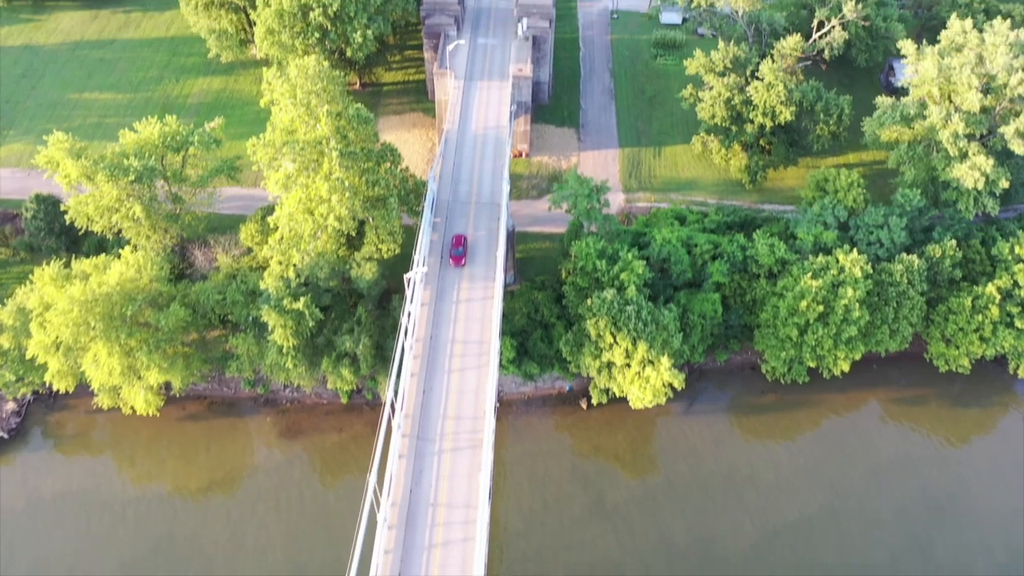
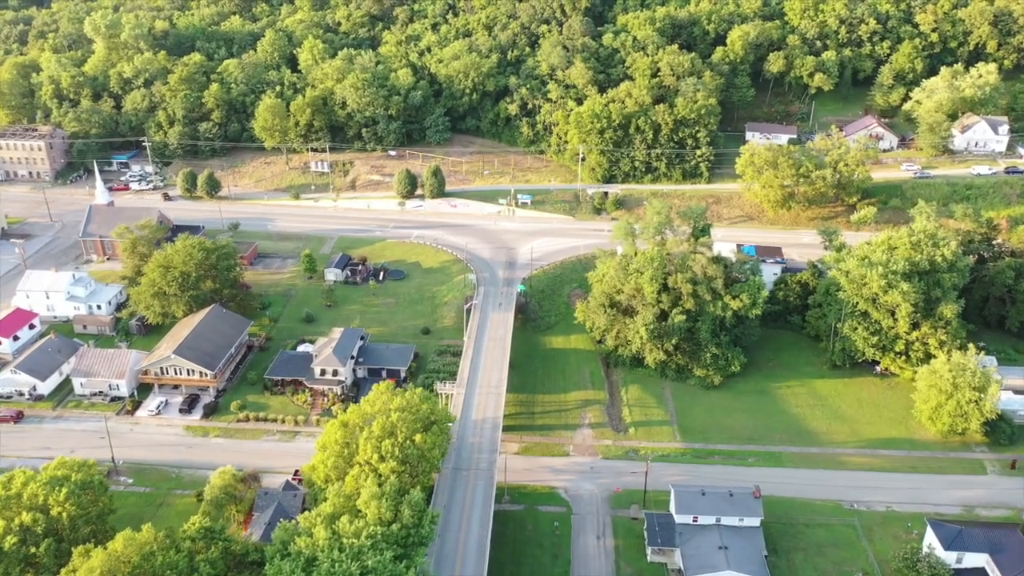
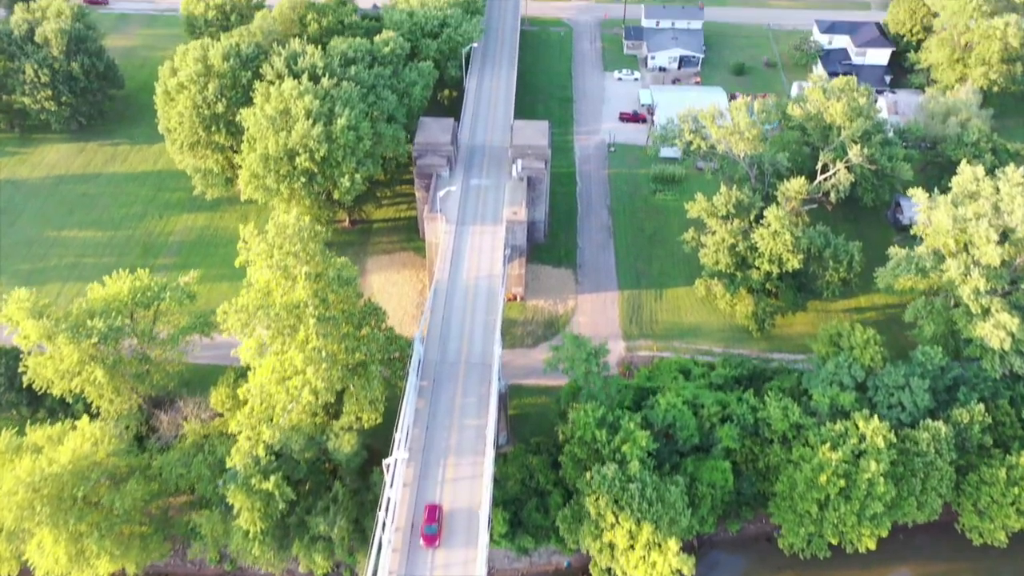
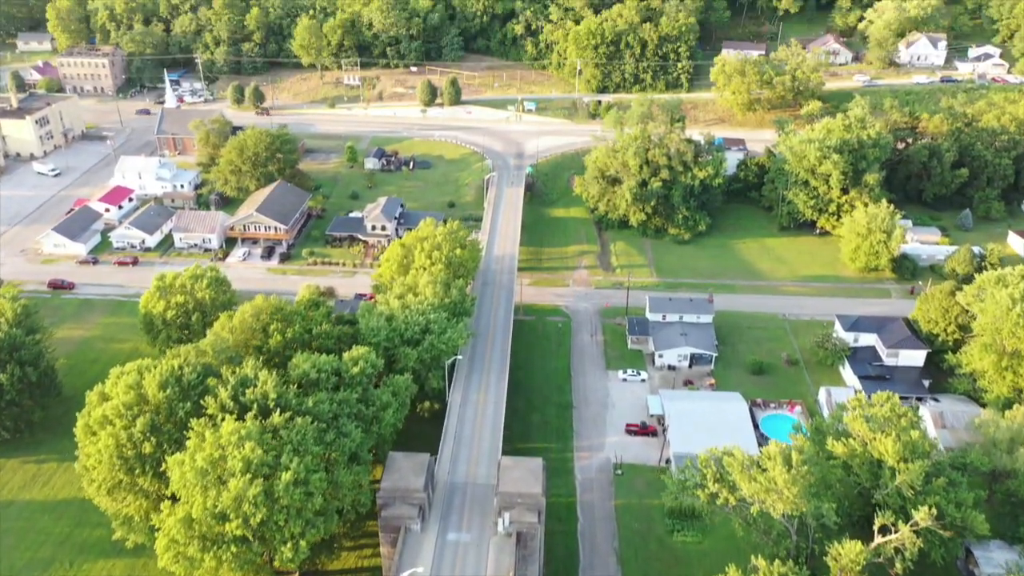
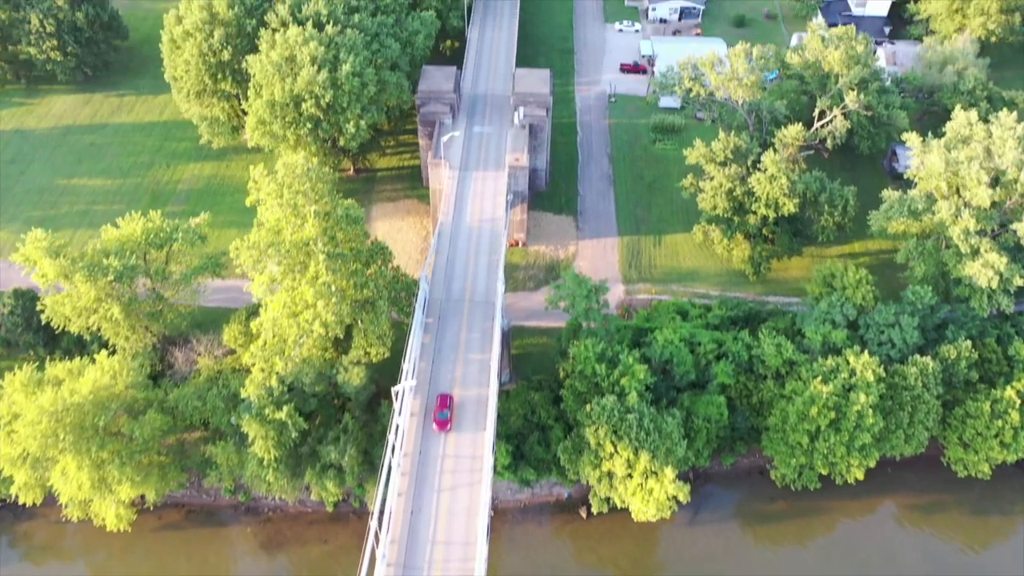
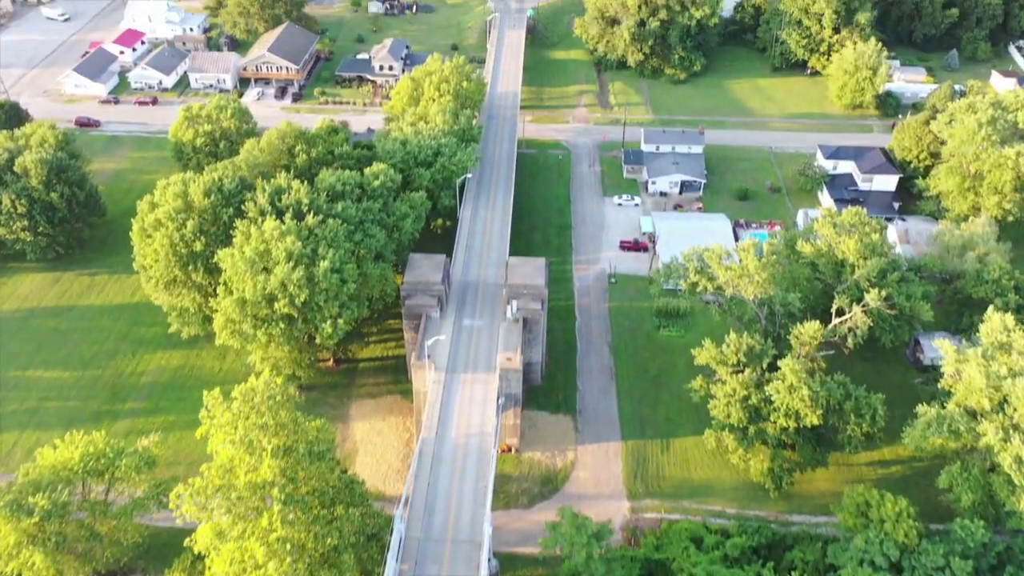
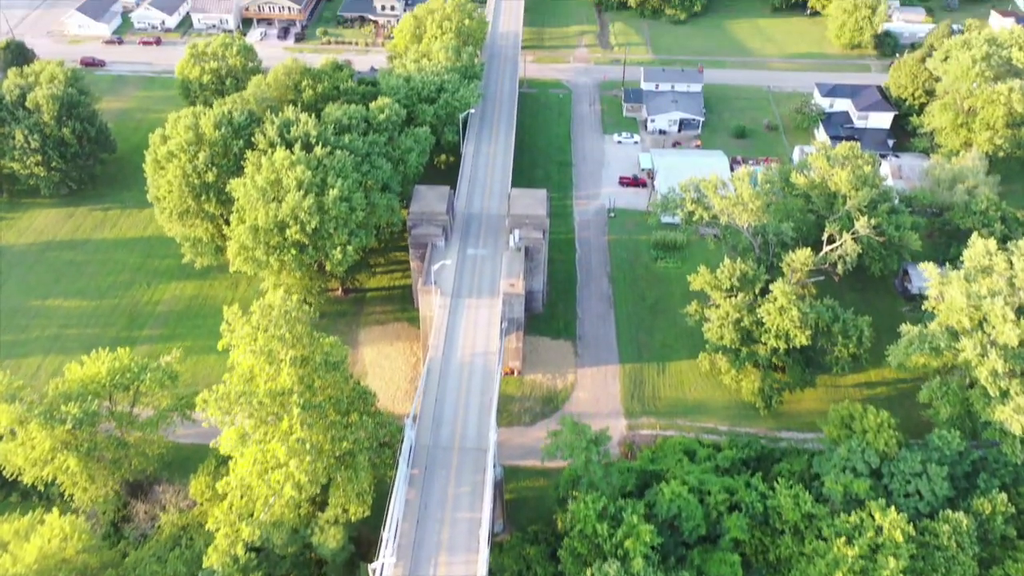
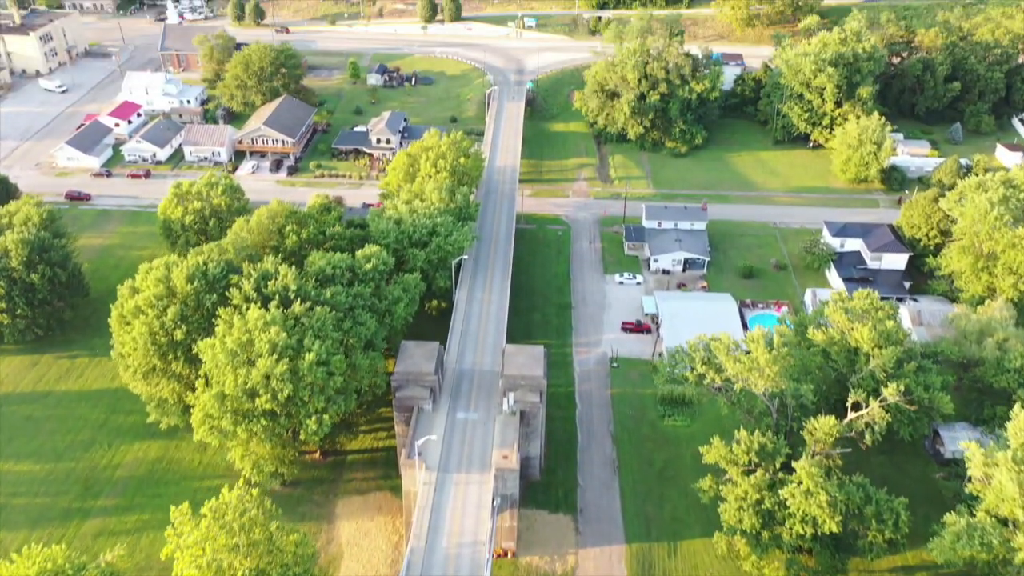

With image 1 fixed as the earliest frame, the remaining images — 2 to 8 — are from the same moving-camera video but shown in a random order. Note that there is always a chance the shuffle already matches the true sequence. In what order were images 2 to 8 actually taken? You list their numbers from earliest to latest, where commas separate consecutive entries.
5, 3, 7, 6, 8, 4, 2
